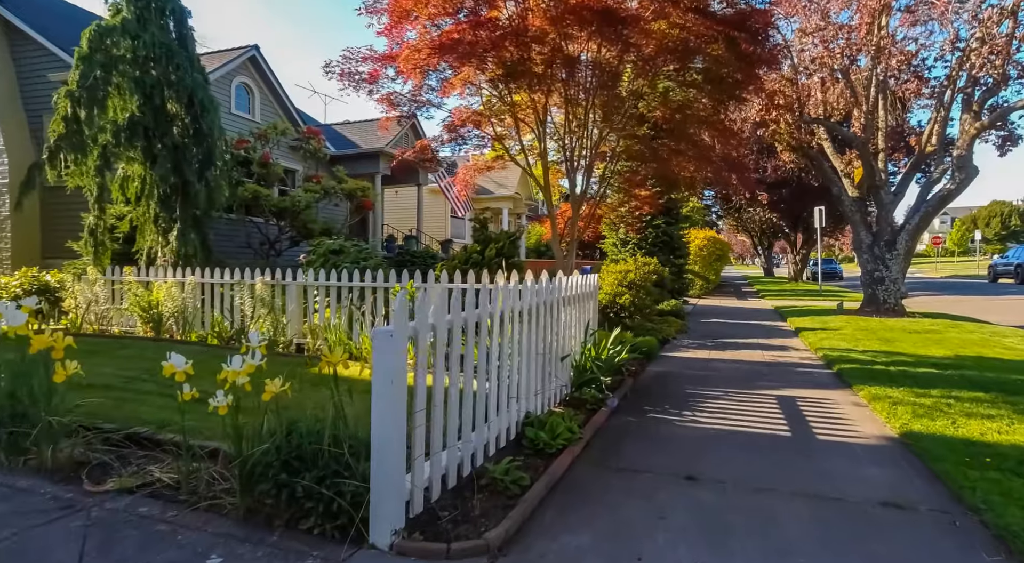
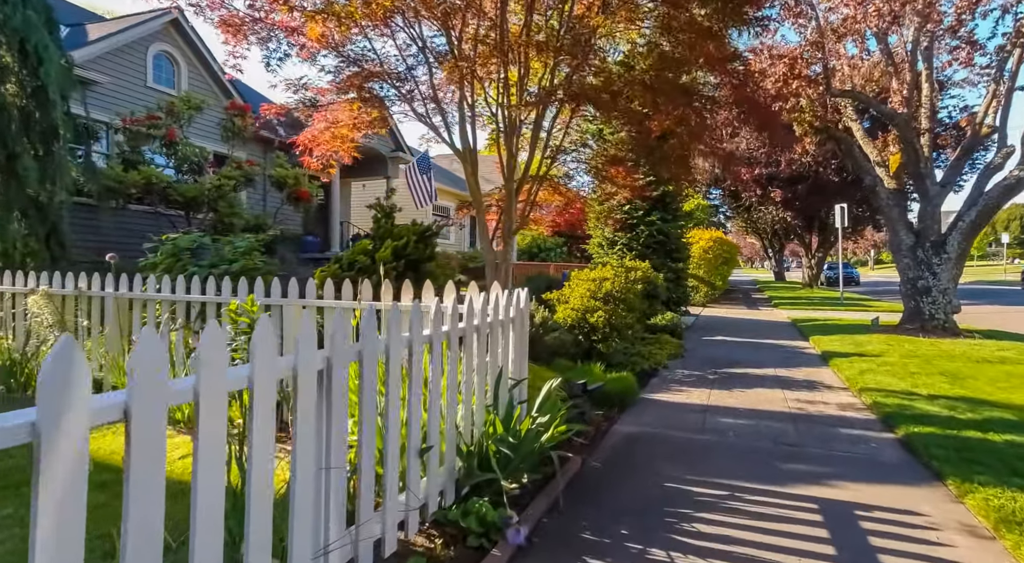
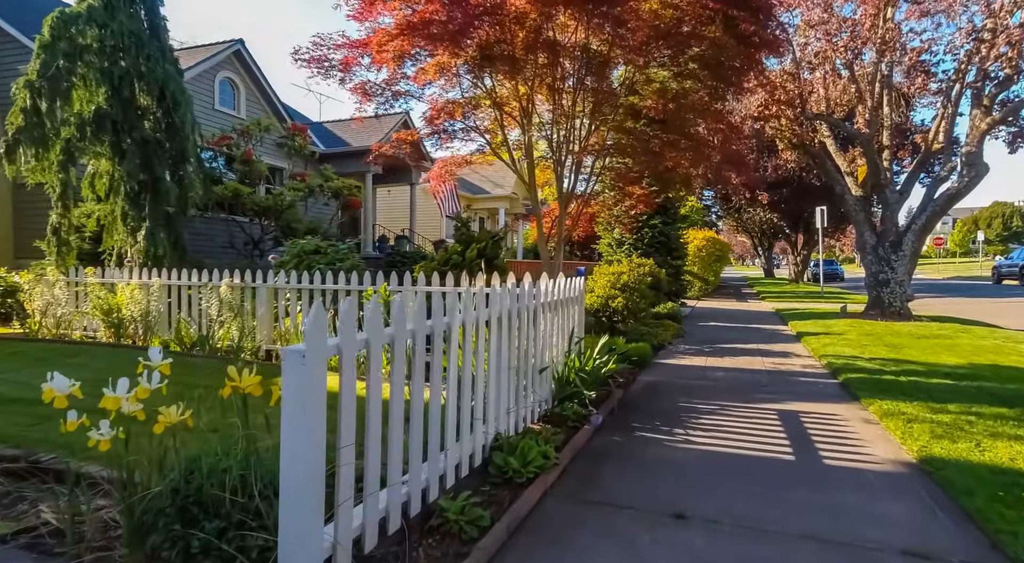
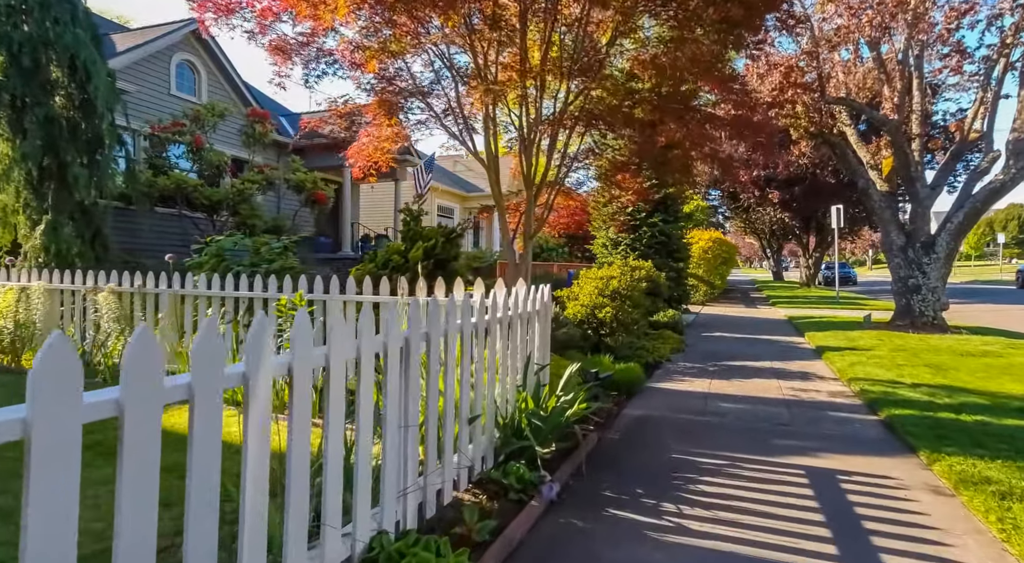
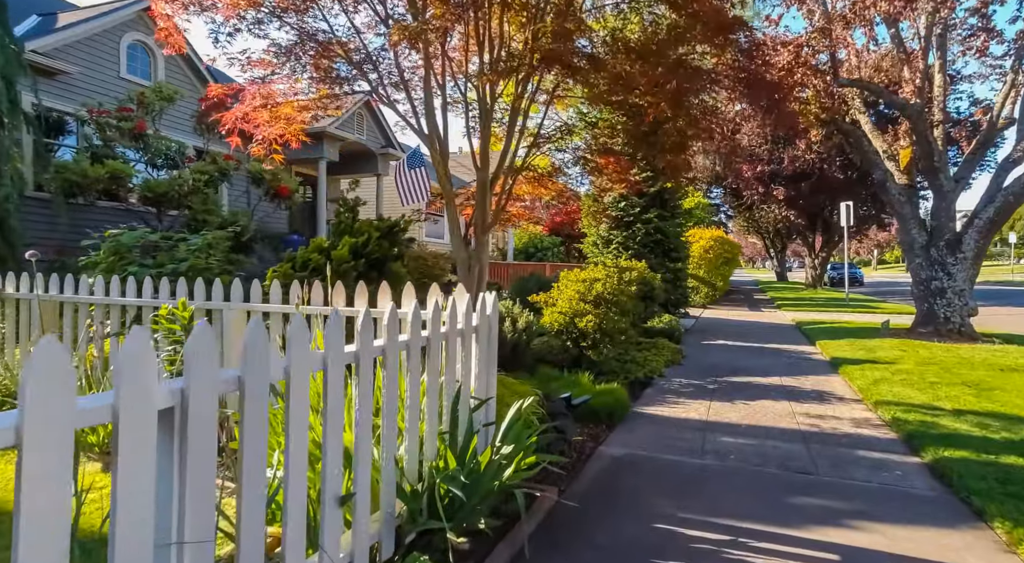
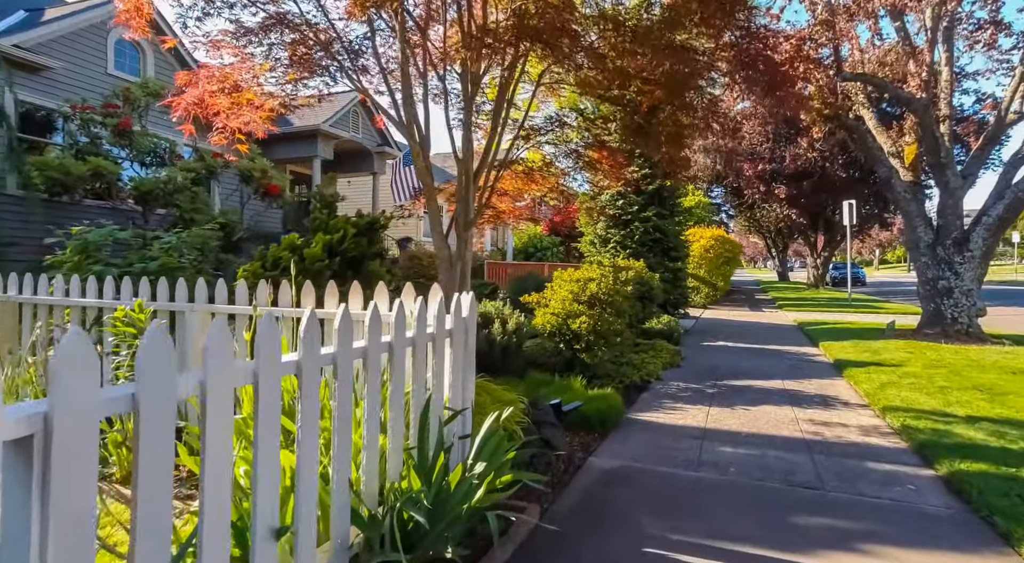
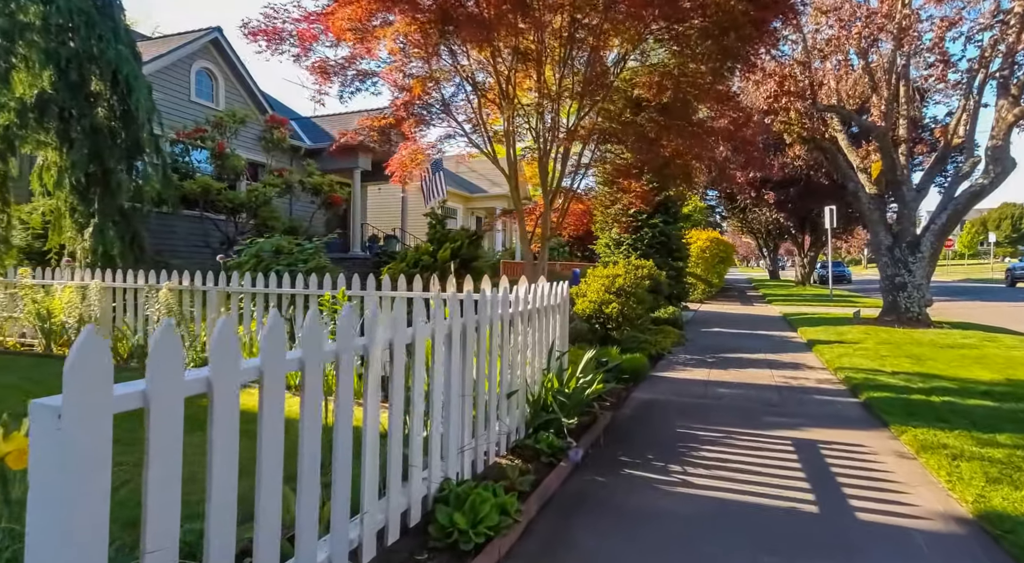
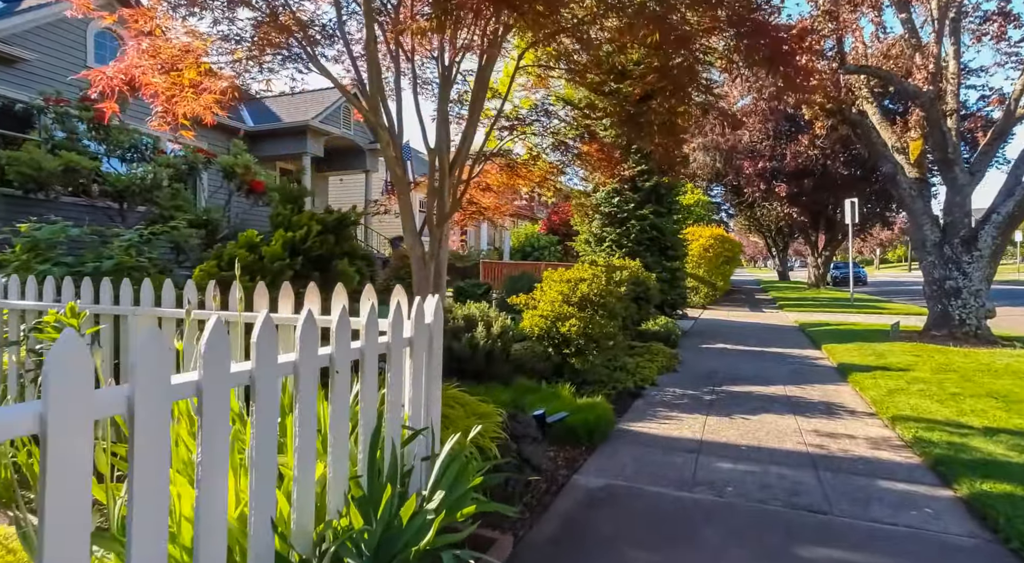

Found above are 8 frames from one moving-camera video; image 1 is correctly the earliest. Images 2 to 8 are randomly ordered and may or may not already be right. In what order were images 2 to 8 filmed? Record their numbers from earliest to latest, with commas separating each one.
3, 7, 4, 2, 5, 6, 8
